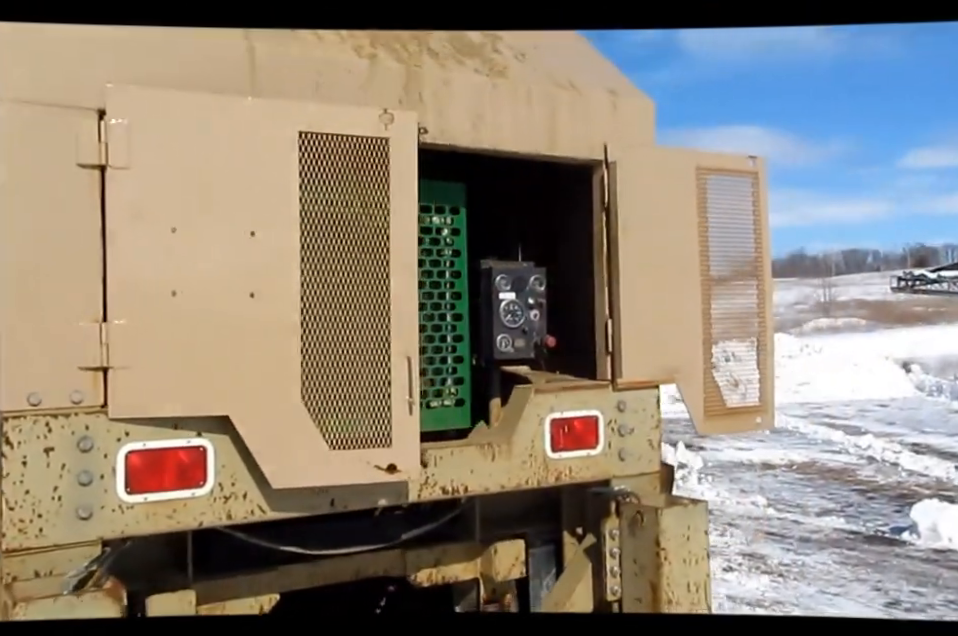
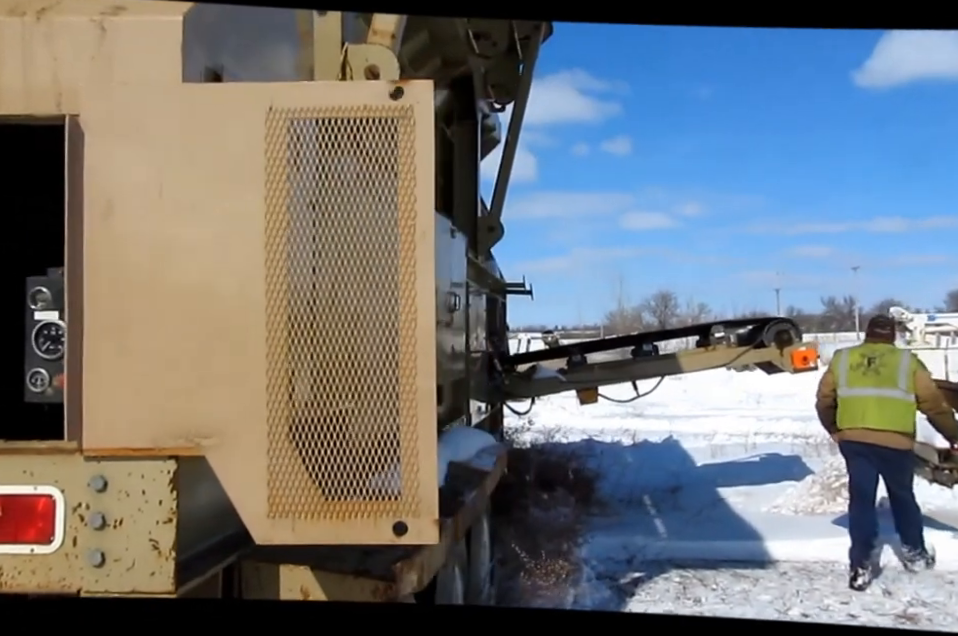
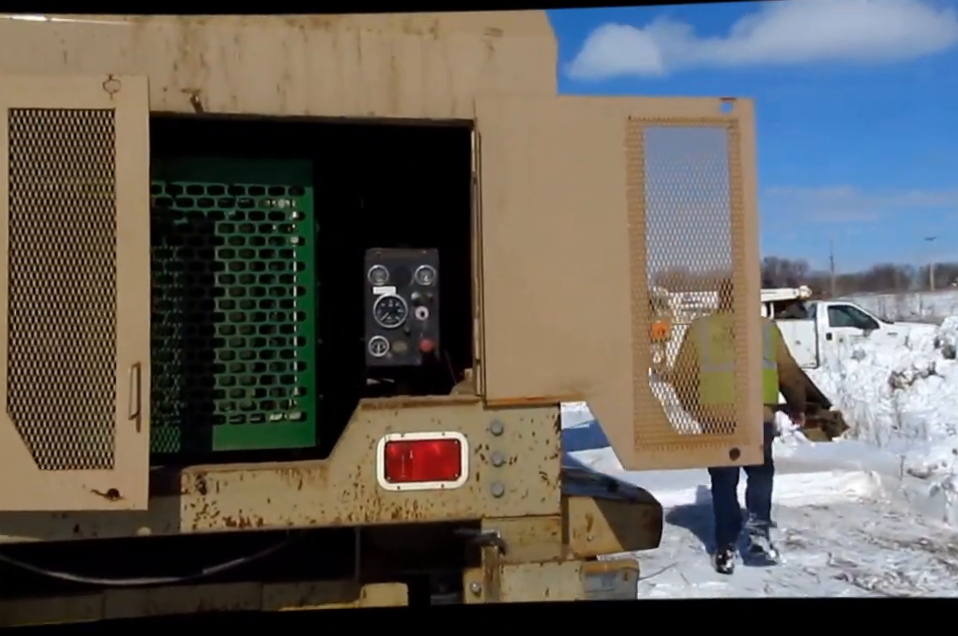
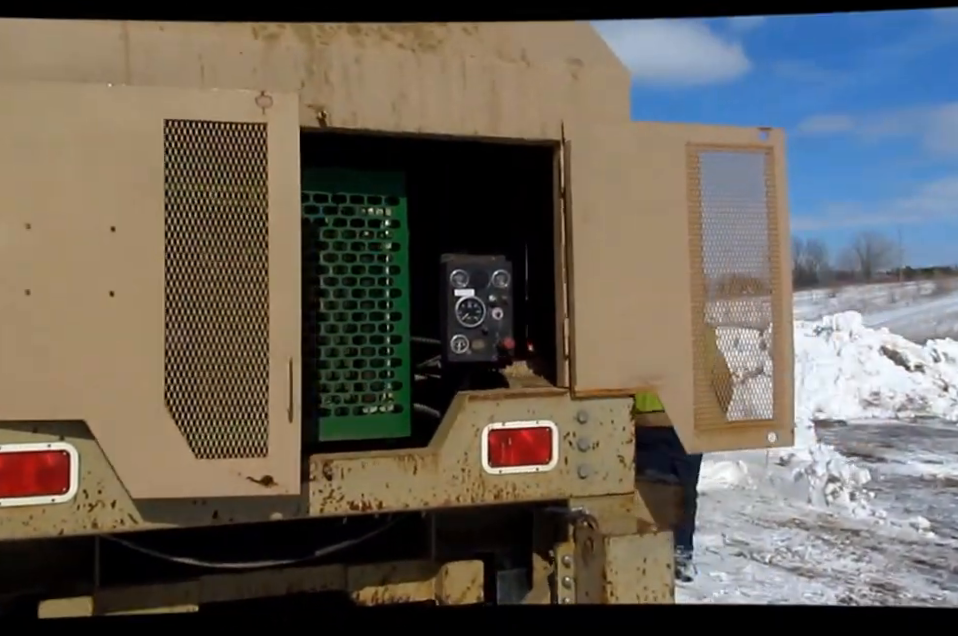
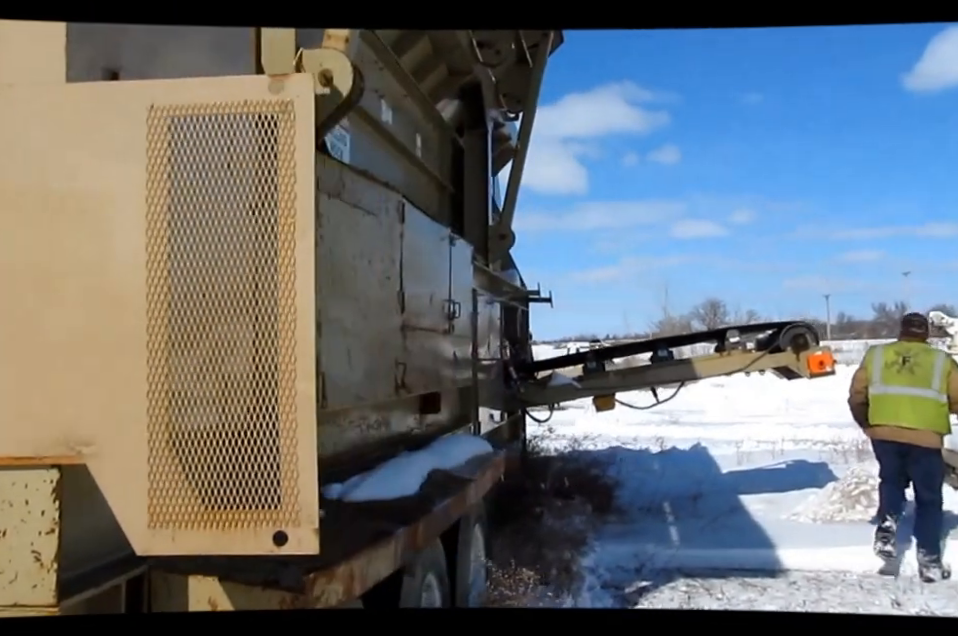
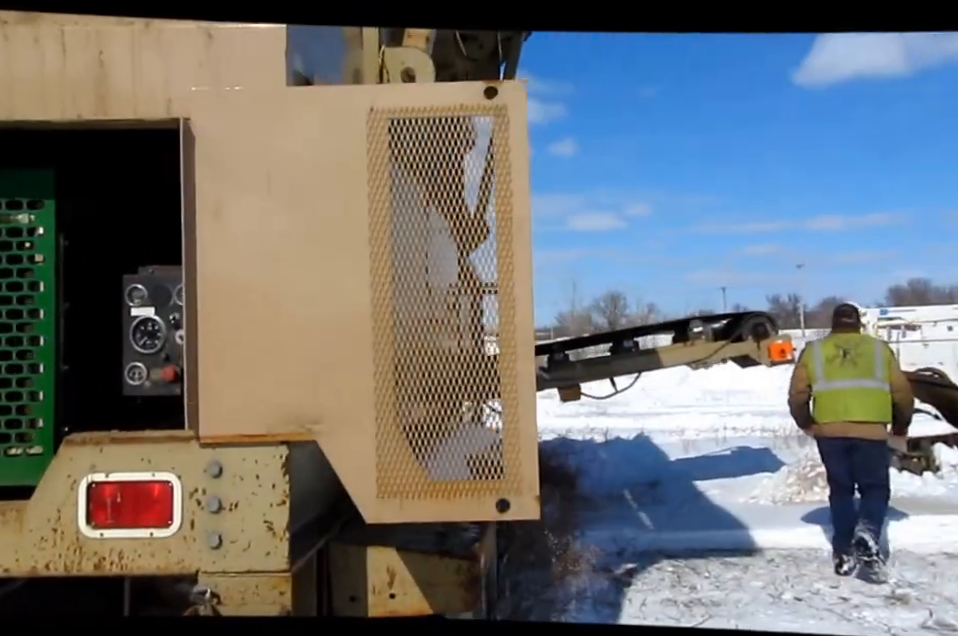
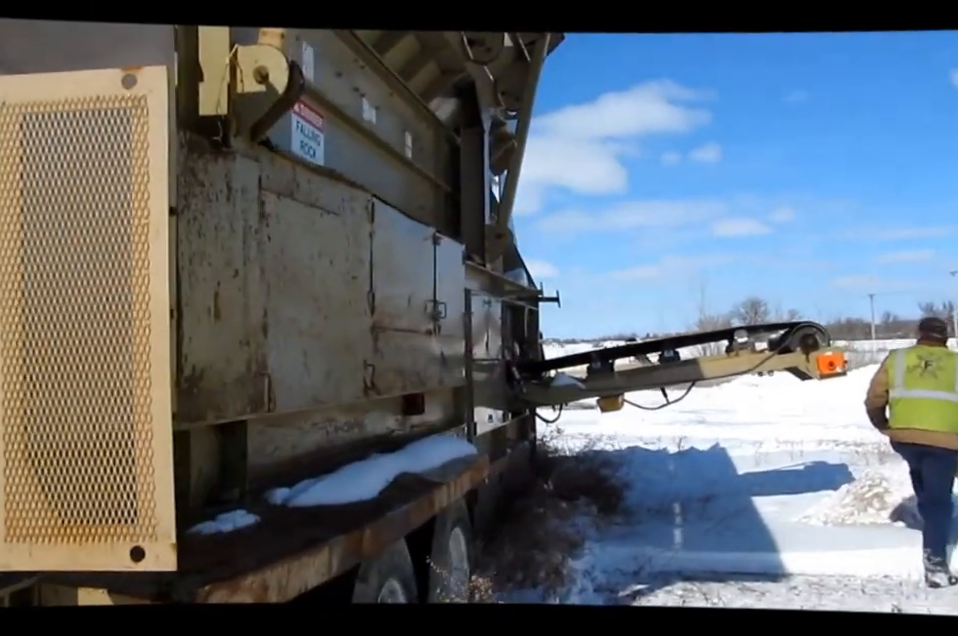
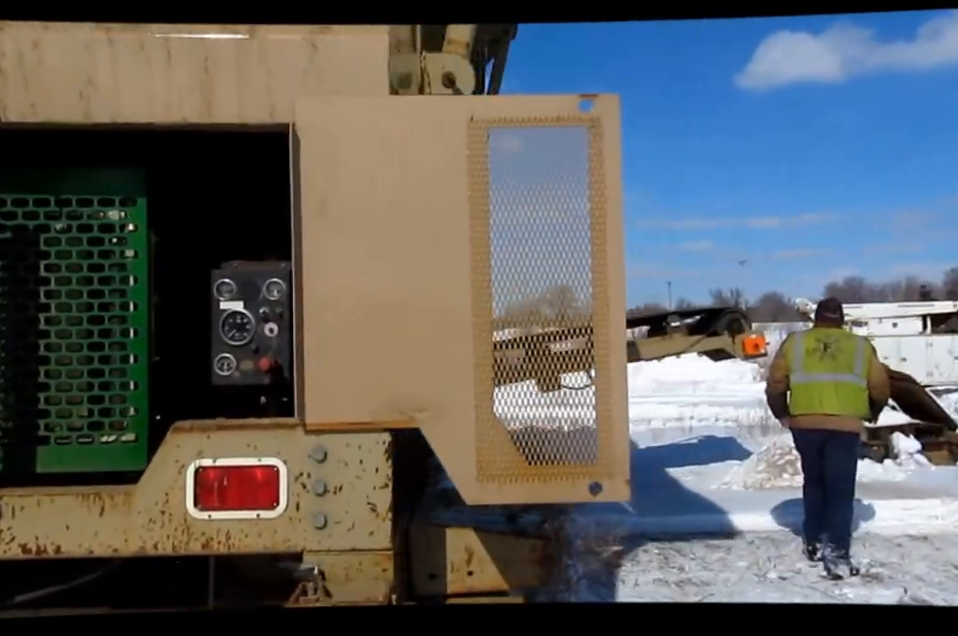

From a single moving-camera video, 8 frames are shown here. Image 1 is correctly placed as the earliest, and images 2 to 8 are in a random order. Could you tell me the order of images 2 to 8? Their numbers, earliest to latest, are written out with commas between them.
4, 3, 8, 6, 2, 5, 7
